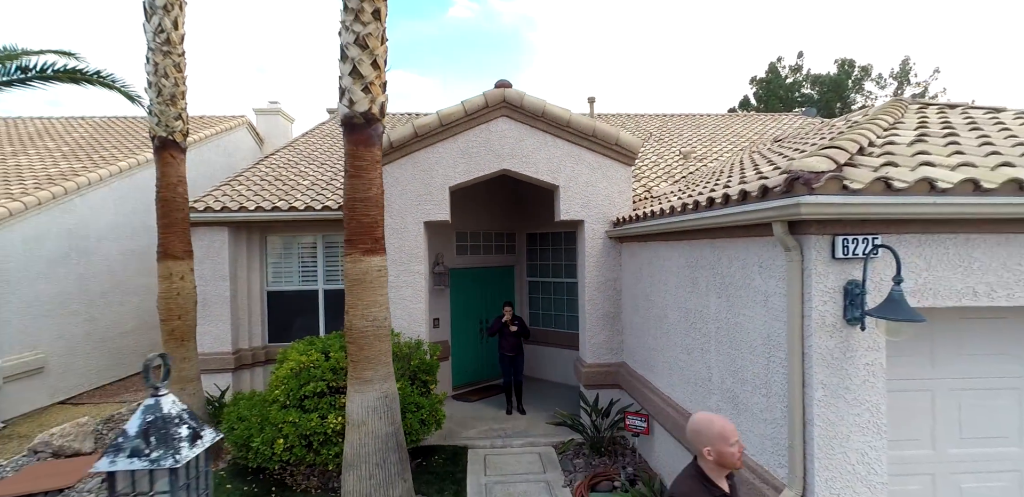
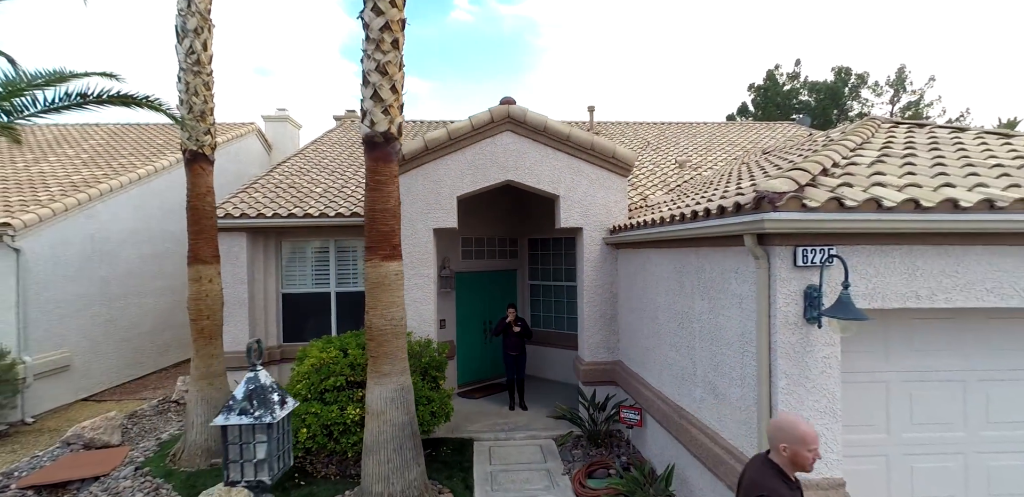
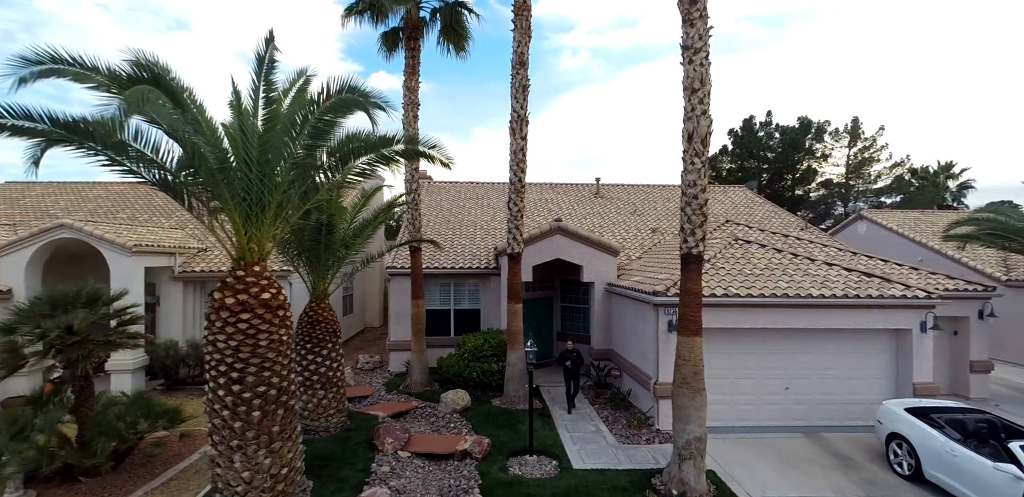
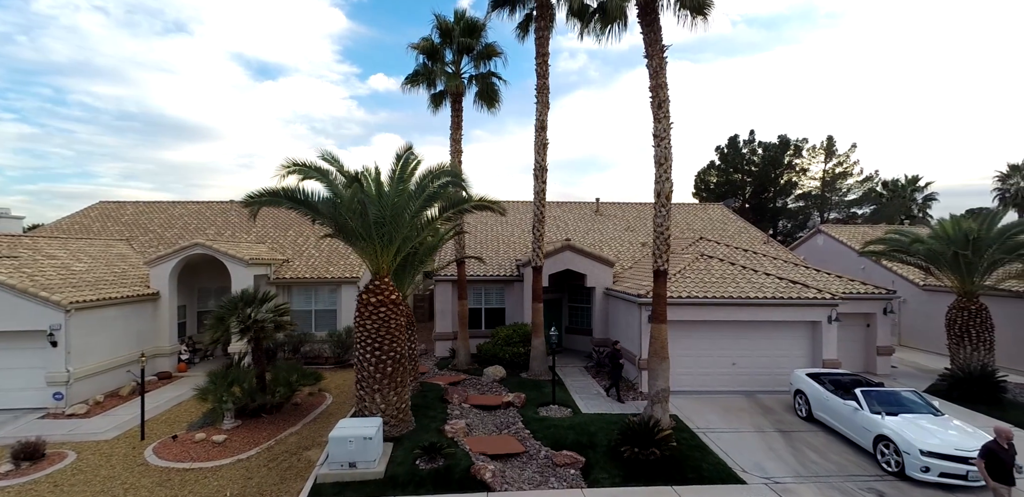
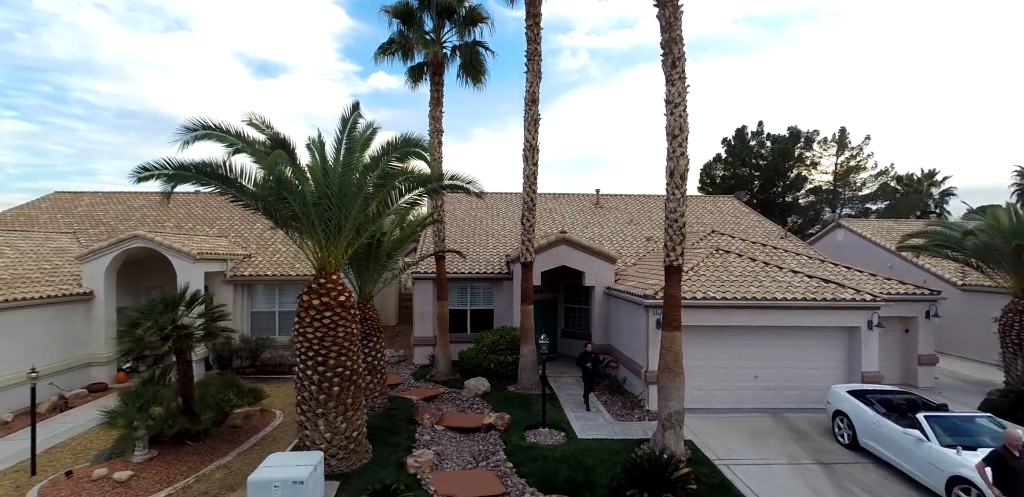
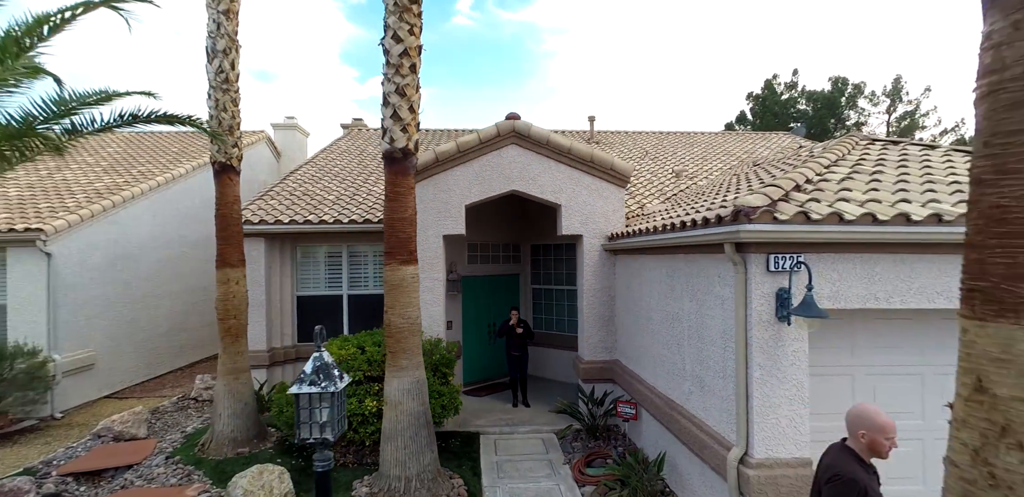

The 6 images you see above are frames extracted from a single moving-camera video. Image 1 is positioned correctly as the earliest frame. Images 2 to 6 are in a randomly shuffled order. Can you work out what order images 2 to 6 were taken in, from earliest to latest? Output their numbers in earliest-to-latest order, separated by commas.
2, 6, 3, 5, 4
